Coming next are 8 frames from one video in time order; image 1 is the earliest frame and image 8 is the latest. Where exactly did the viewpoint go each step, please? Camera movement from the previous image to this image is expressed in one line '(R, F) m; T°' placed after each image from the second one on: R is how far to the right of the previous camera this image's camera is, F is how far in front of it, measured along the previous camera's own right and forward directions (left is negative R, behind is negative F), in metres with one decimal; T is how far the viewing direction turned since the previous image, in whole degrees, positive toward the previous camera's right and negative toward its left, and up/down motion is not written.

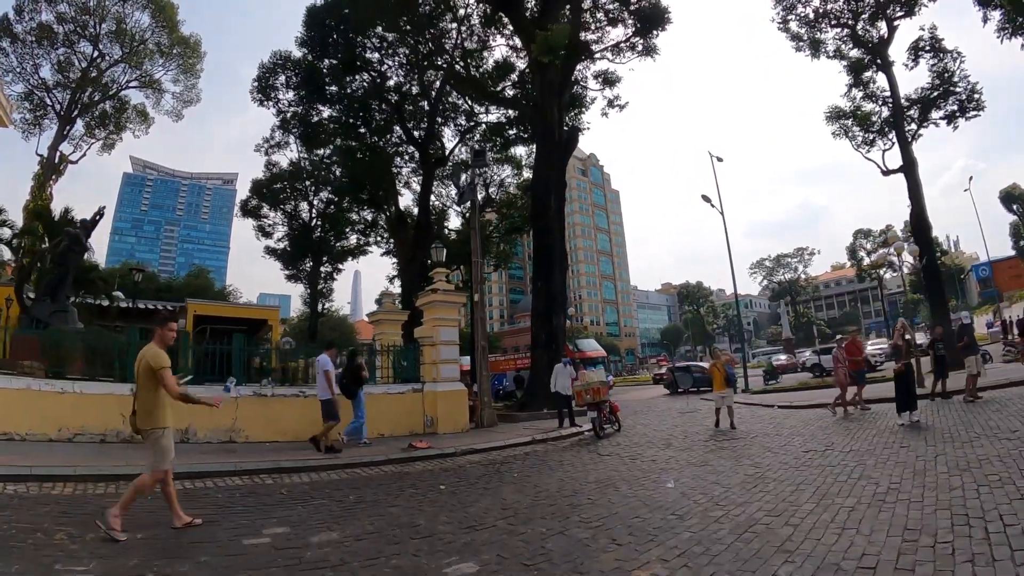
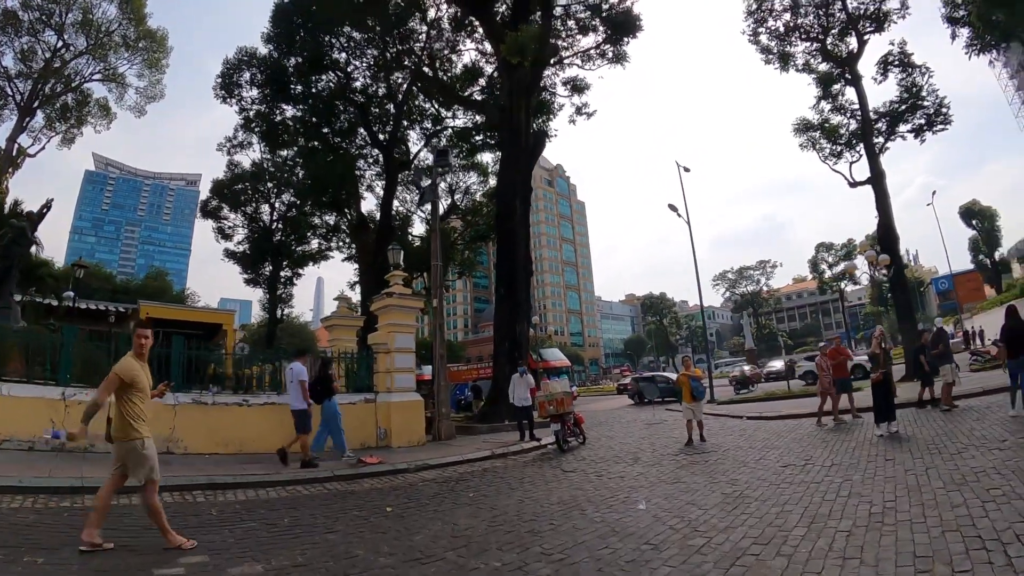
(+0.1, +0.6) m; +4°
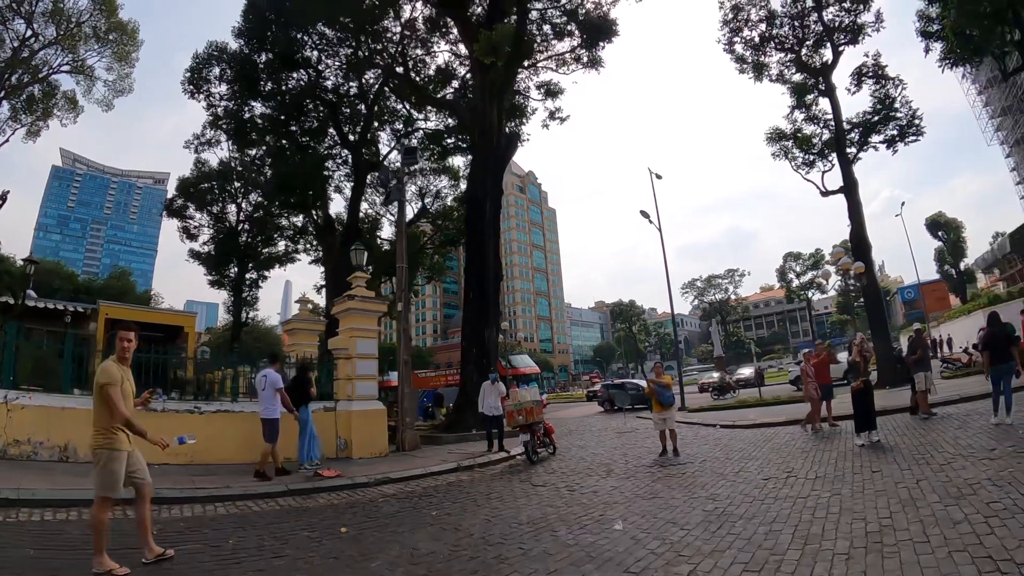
(0.0, +0.4) m; +3°
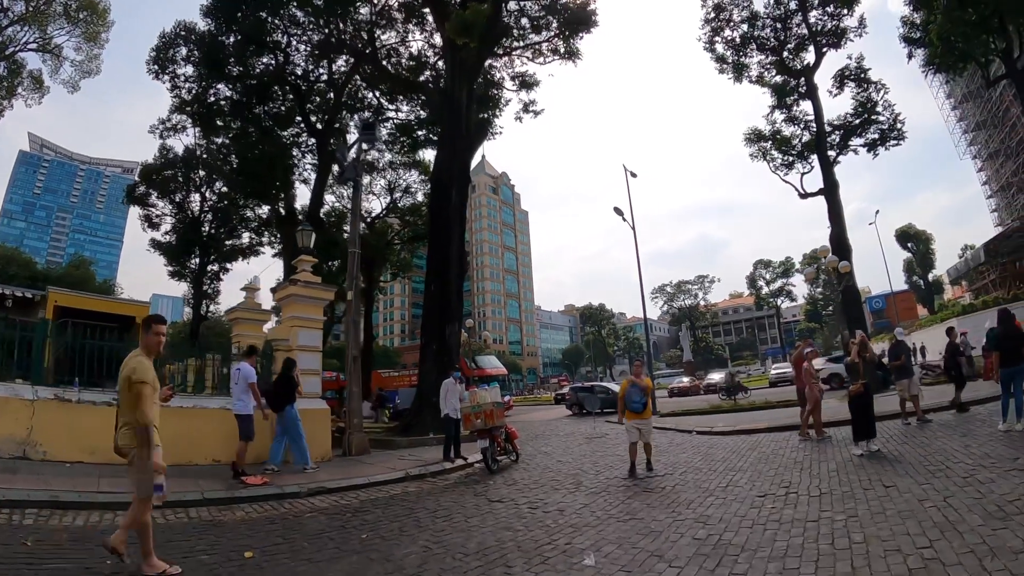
(+0.1, +1.1) m; +3°
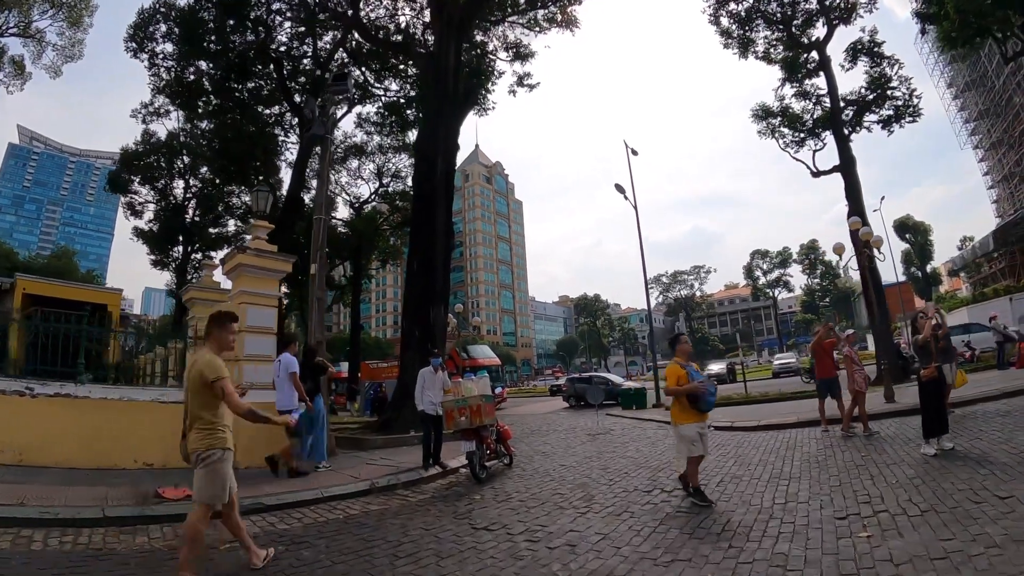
(0.0, +1.6) m; +1°
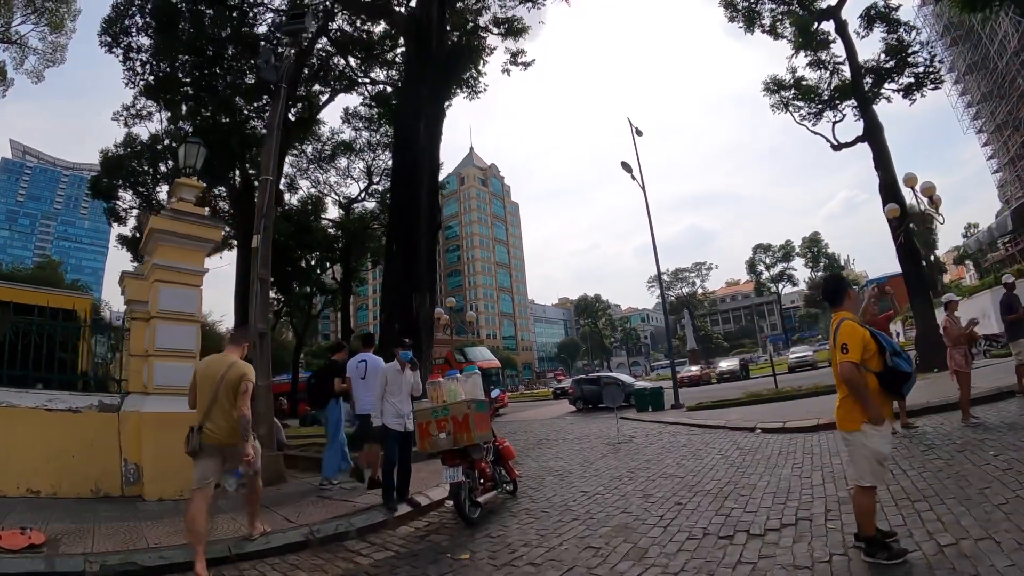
(0.0, +2.0) m; 0°
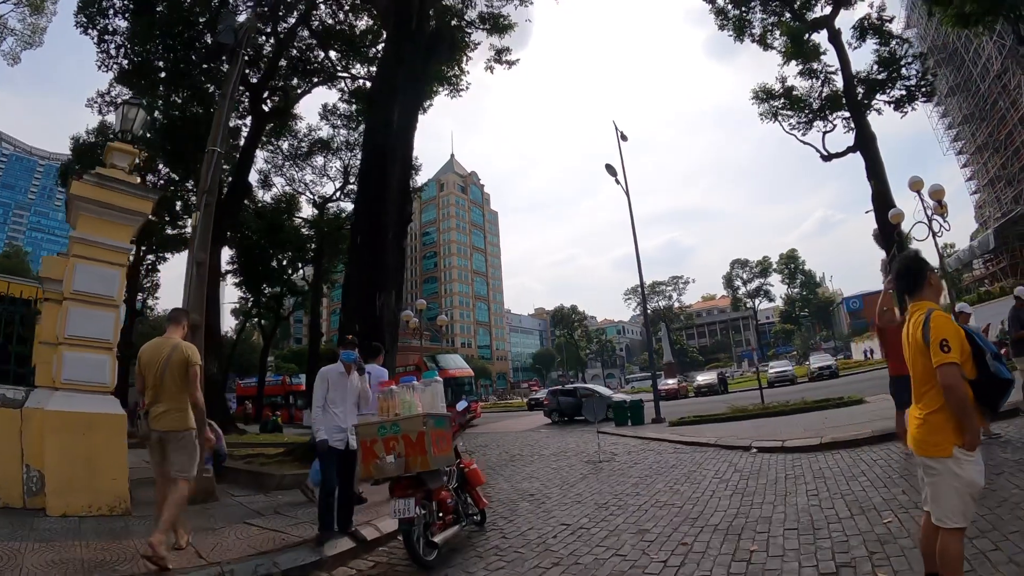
(0.0, +0.9) m; +2°
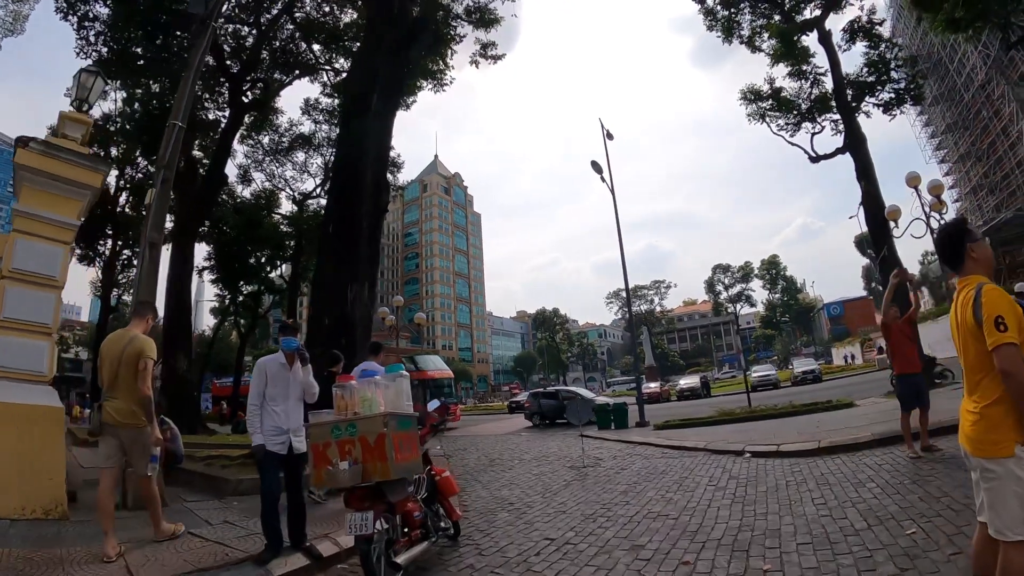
(0.0, +0.5) m; +2°
